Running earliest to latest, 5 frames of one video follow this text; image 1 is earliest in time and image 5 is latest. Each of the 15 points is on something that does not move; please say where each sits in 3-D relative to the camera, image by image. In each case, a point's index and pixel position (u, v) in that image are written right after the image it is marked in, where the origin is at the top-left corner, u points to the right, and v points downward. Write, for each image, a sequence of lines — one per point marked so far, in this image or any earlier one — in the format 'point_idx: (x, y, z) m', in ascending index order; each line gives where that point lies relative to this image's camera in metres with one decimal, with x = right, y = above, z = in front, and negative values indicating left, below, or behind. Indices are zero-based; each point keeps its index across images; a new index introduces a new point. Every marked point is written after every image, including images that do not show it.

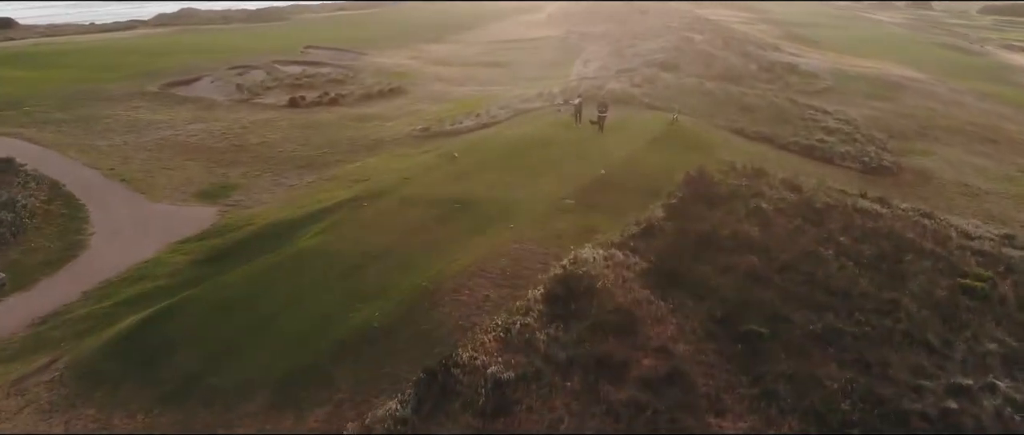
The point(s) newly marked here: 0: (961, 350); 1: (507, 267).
0: (+7.1, -2.1, +14.2) m
1: (0.0, -0.8, +15.9) m
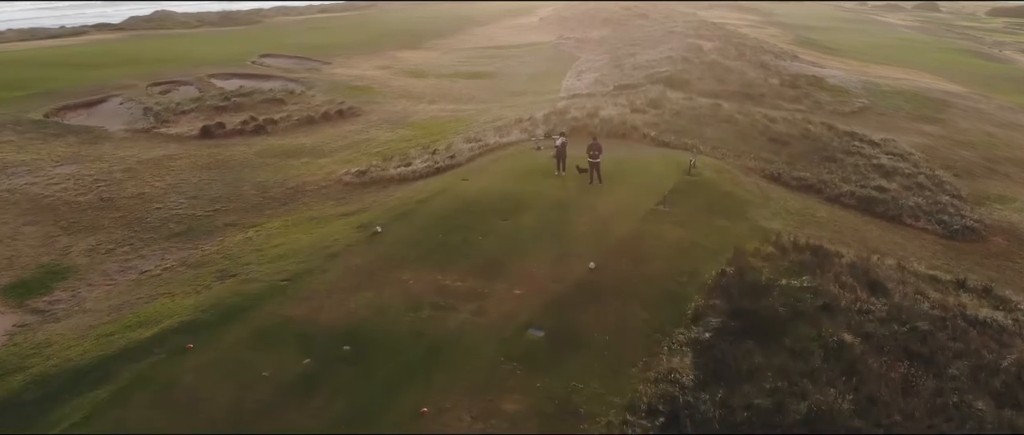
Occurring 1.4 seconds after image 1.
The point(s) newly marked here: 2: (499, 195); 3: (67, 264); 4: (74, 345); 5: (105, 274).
0: (+6.1, -4.0, +6.7) m
1: (-1.0, -2.8, +8.4) m
2: (-0.3, +0.3, +19.1) m
3: (-9.0, -0.9, +18.2) m
4: (-6.3, -2.0, +13.0) m
5: (-7.8, -1.1, +17.5) m
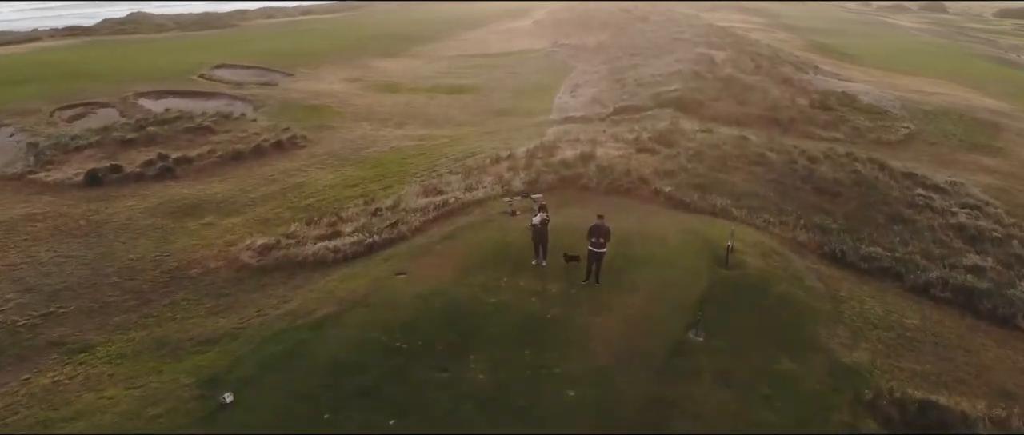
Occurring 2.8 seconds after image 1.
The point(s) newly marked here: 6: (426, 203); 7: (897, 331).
0: (+5.5, -5.8, +0.3) m
1: (-1.7, -4.6, +2.0) m
2: (-1.0, -1.5, +12.7) m
3: (-9.7, -2.7, +11.8) m
4: (-7.0, -3.7, +6.6) m
5: (-8.5, -2.9, +11.2) m
6: (-1.8, +0.2, +19.3) m
7: (+6.1, -1.8, +14.3) m
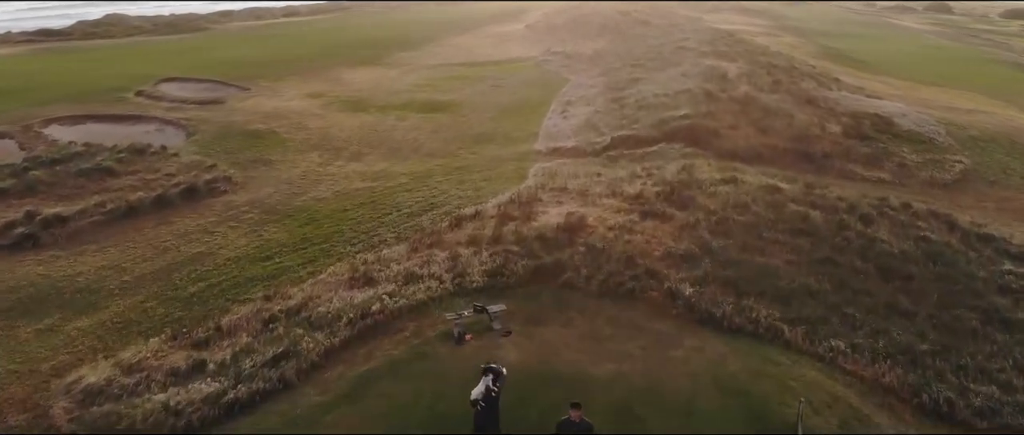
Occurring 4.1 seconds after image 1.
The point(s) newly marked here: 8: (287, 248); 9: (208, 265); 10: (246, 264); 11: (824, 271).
0: (+4.8, -7.5, -5.2) m
1: (-2.4, -6.3, -3.6) m
2: (-1.7, -3.2, +7.1) m
3: (-10.4, -4.4, +6.2) m
4: (-7.7, -5.4, +1.0) m
5: (-9.2, -4.6, +5.5) m
6: (-2.5, -1.4, +13.7) m
7: (+5.4, -3.5, +8.7) m
8: (-4.5, -0.7, +18.4) m
9: (-5.8, -0.9, +17.5) m
10: (-5.1, -0.9, +17.5) m
11: (+5.4, -1.0, +15.6) m
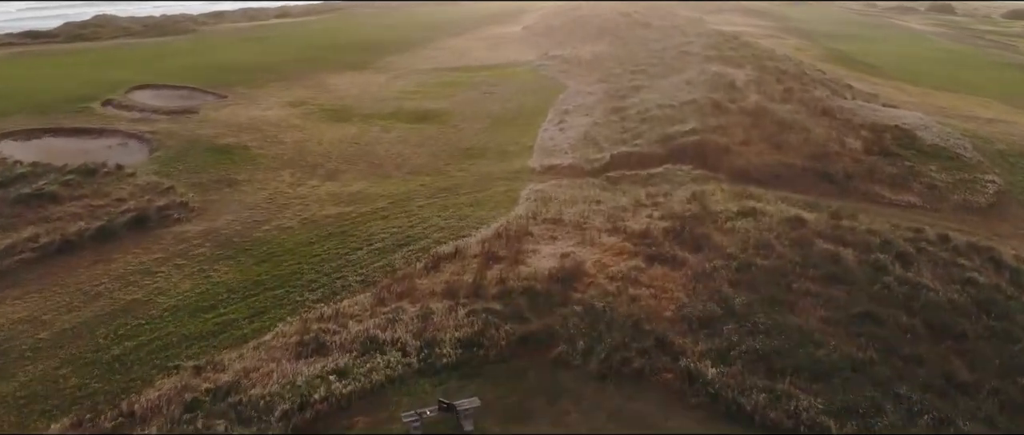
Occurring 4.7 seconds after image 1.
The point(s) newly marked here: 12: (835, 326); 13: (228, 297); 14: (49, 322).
0: (+4.5, -8.3, -7.7) m
1: (-2.6, -7.0, -6.1) m
2: (-1.9, -3.9, +4.6) m
3: (-10.6, -5.1, +3.7) m
4: (-7.9, -6.2, -1.5) m
5: (-9.5, -5.3, +3.0) m
6: (-2.8, -2.2, +11.2) m
7: (+5.1, -4.2, +6.2) m
8: (-4.8, -1.5, +15.9) m
9: (-6.1, -1.7, +15.0) m
10: (-5.4, -1.7, +15.0) m
11: (+5.1, -1.7, +13.1) m
12: (+4.7, -1.6, +13.1) m
13: (-4.9, -1.4, +15.8) m
14: (-7.6, -1.7, +15.0) m
